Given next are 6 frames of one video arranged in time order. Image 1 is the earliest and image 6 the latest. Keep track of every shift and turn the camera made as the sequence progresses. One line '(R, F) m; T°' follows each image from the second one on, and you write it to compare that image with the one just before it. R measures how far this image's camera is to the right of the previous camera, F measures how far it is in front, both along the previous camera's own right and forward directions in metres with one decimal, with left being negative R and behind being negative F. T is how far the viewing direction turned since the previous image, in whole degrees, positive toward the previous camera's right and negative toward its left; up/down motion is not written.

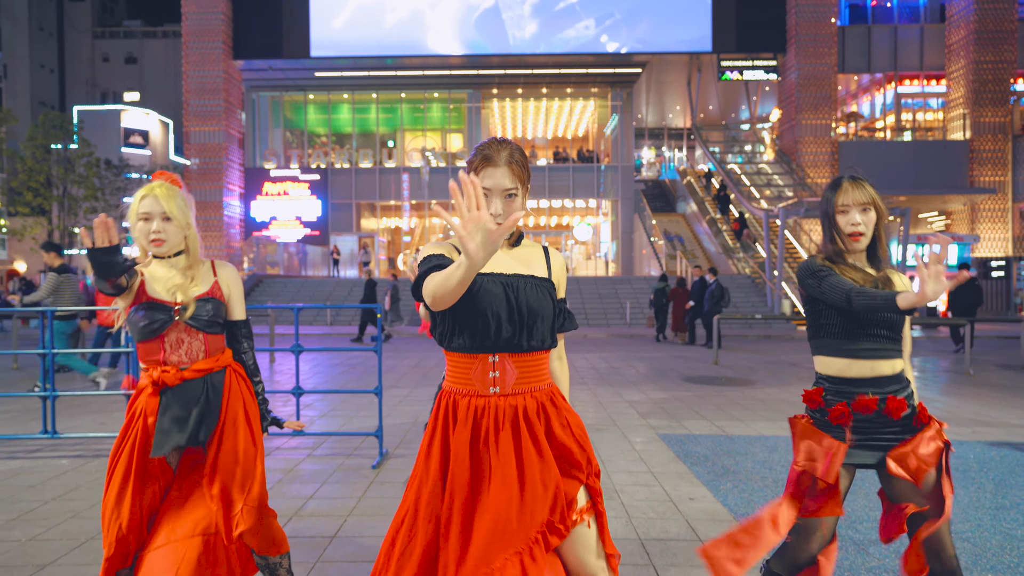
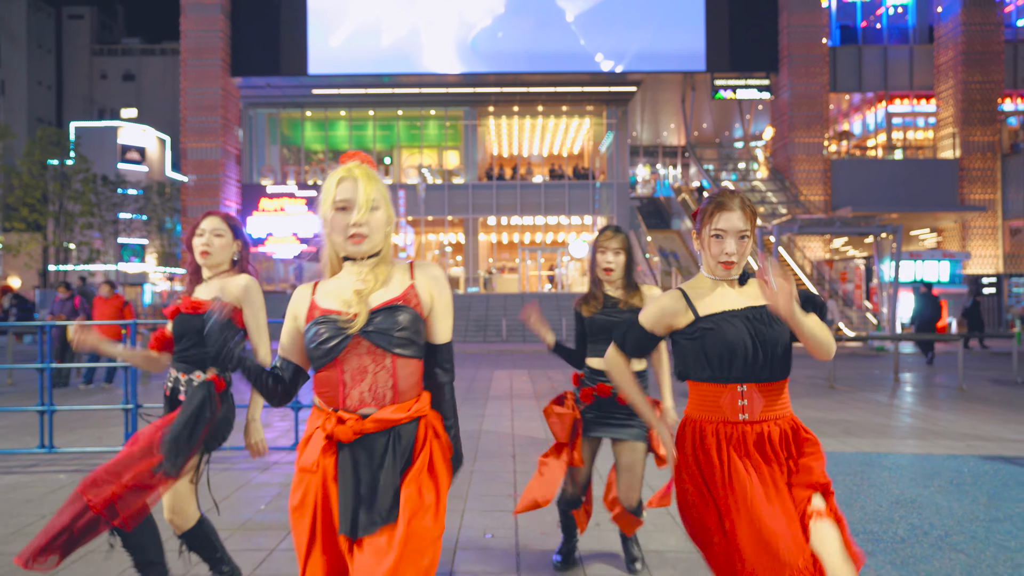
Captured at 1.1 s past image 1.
(0.0, -0.1) m; 0°
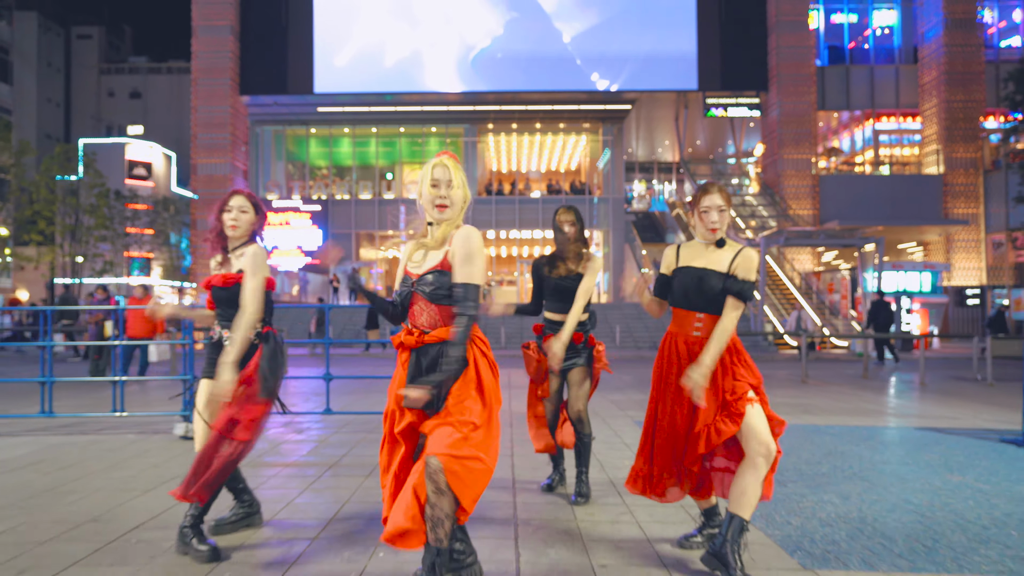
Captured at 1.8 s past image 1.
(0.0, -1.0) m; 0°
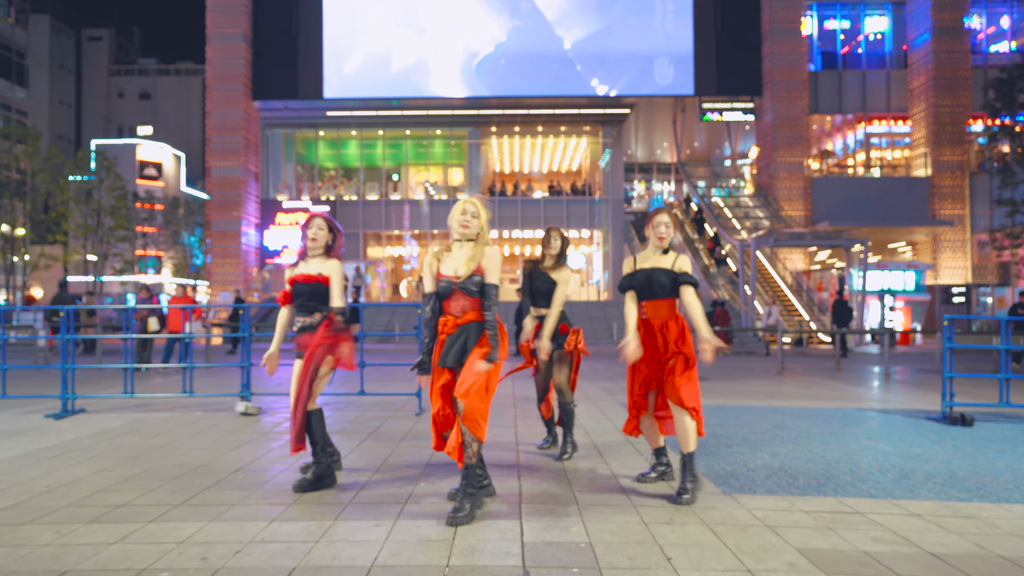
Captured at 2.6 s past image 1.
(0.0, -1.3) m; 0°
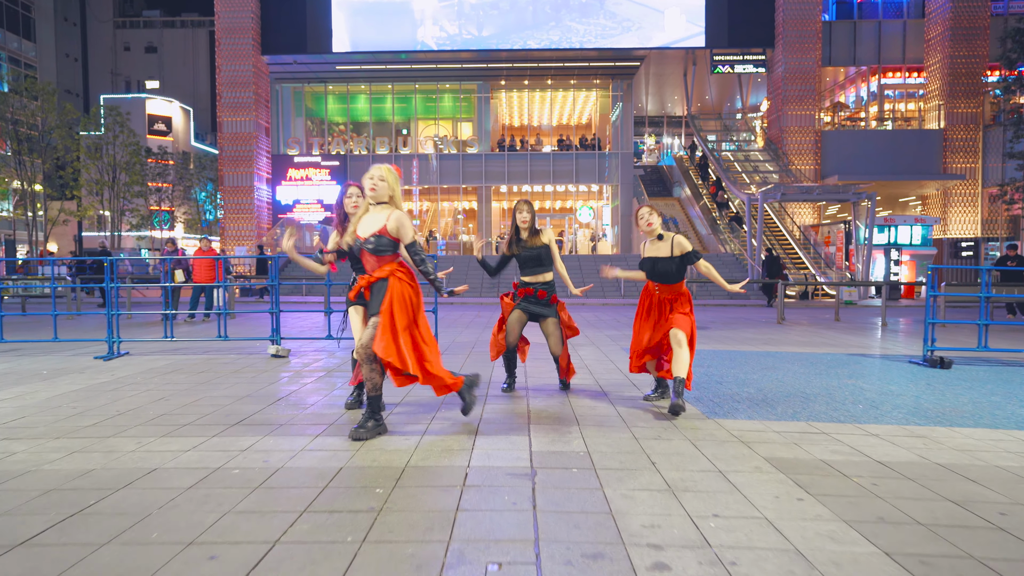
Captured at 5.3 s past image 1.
(0.0, -0.5) m; -1°
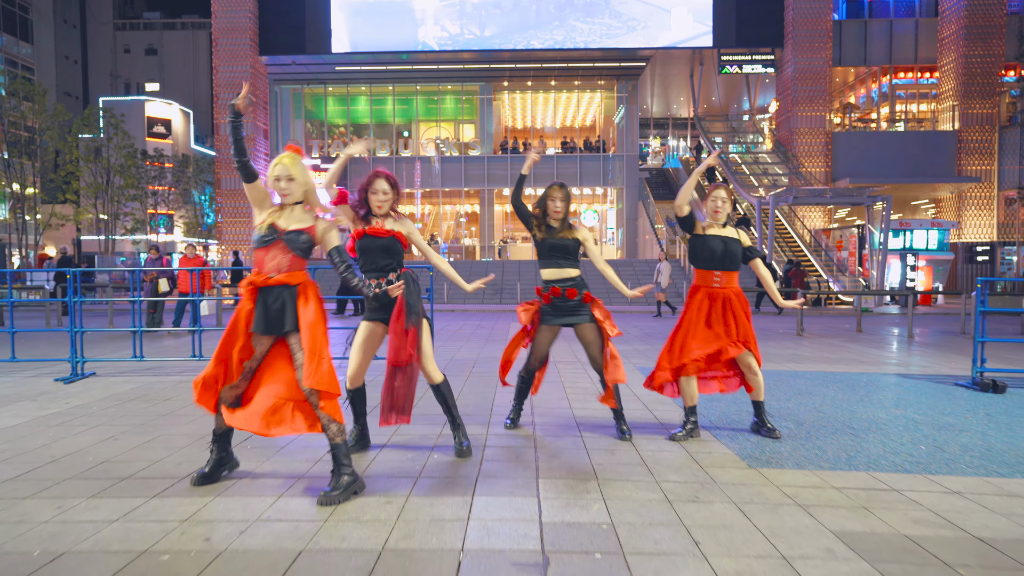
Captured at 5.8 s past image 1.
(0.0, +0.8) m; 0°
